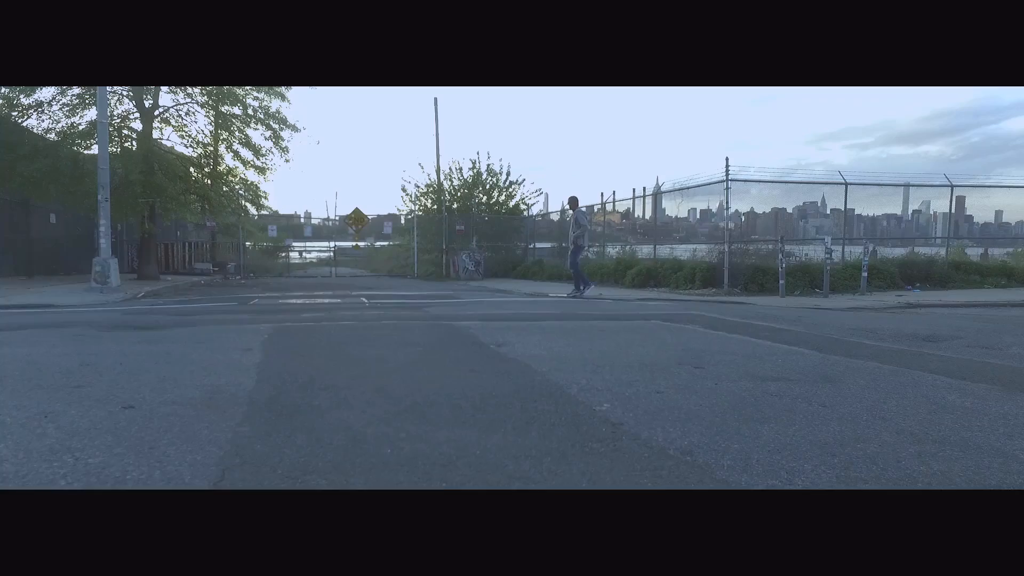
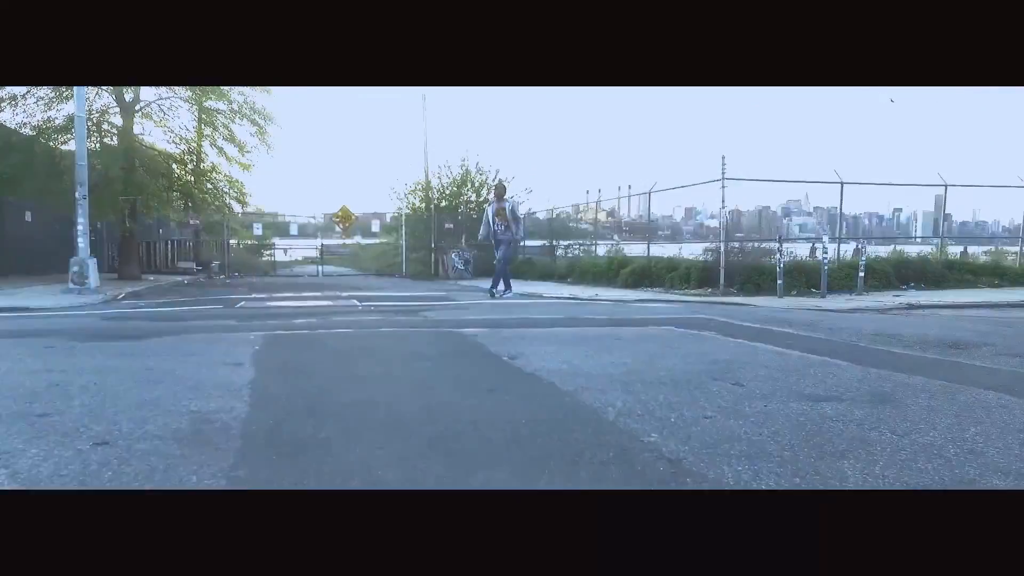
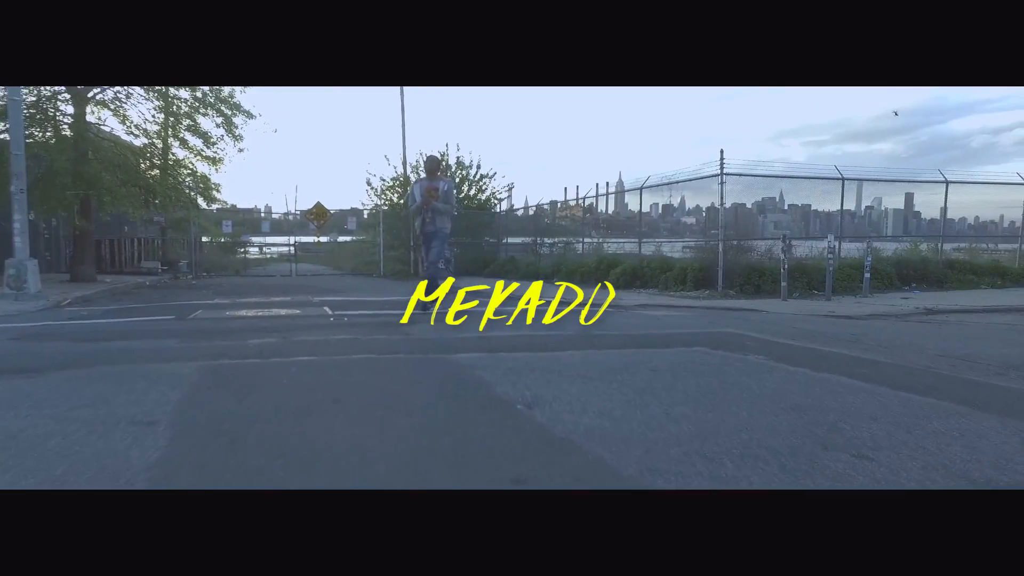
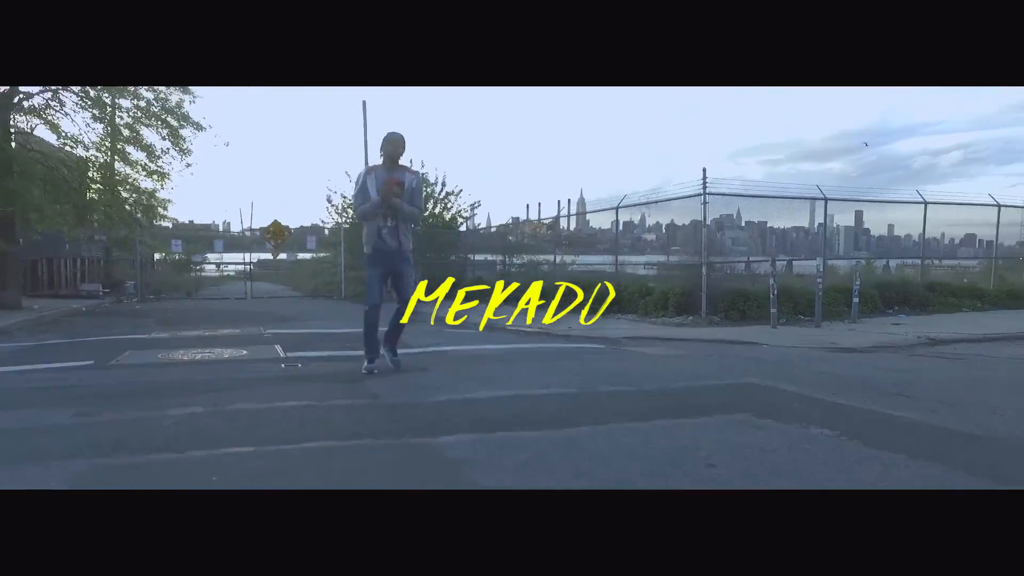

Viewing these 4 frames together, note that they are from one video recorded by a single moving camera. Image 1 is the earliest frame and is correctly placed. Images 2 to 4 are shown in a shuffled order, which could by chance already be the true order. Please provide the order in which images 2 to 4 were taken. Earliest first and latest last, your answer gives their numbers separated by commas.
2, 3, 4
